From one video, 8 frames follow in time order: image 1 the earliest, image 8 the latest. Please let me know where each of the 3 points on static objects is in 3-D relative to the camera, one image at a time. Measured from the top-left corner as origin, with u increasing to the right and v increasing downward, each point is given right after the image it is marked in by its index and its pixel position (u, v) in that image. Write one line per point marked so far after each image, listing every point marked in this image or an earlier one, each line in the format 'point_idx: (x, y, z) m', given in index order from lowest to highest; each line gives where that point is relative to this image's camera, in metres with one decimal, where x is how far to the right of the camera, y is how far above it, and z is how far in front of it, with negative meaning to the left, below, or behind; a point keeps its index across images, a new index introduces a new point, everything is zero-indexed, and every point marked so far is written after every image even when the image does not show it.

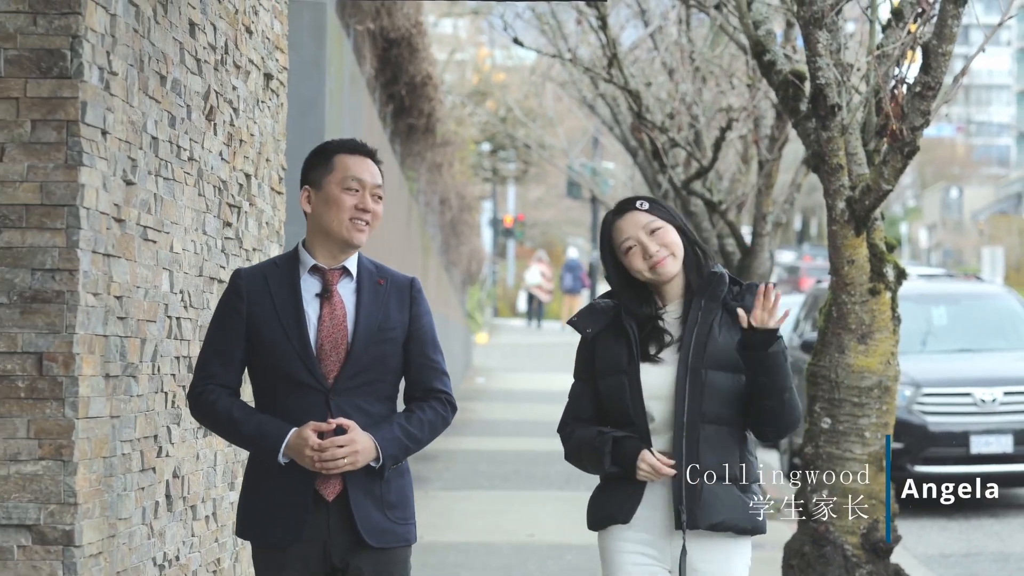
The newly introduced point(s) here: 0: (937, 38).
0: (+2.1, +1.2, +6.6) m
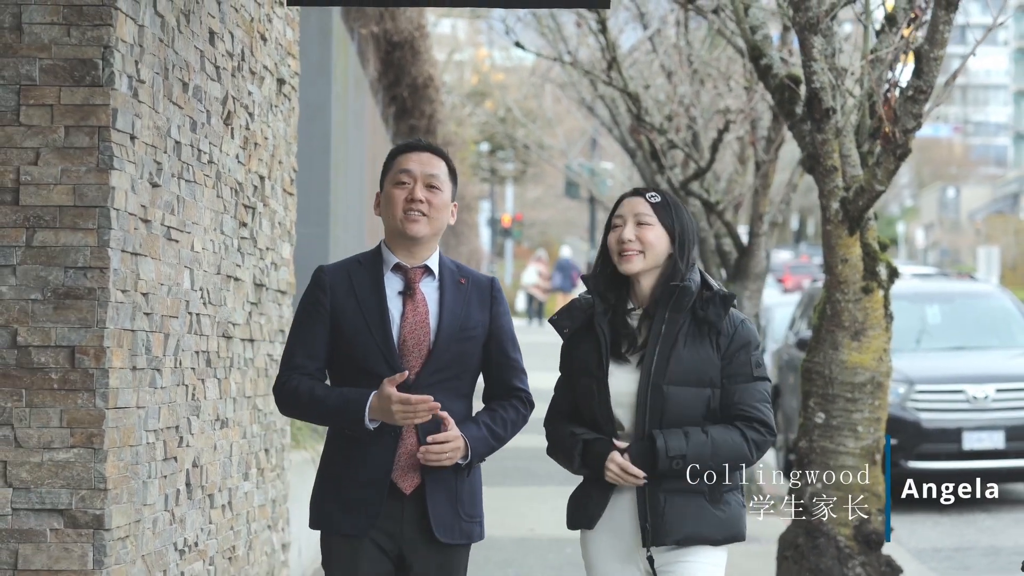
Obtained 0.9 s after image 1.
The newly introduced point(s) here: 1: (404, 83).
0: (+2.1, +1.3, +6.9) m
1: (-1.3, +2.4, +16.2) m
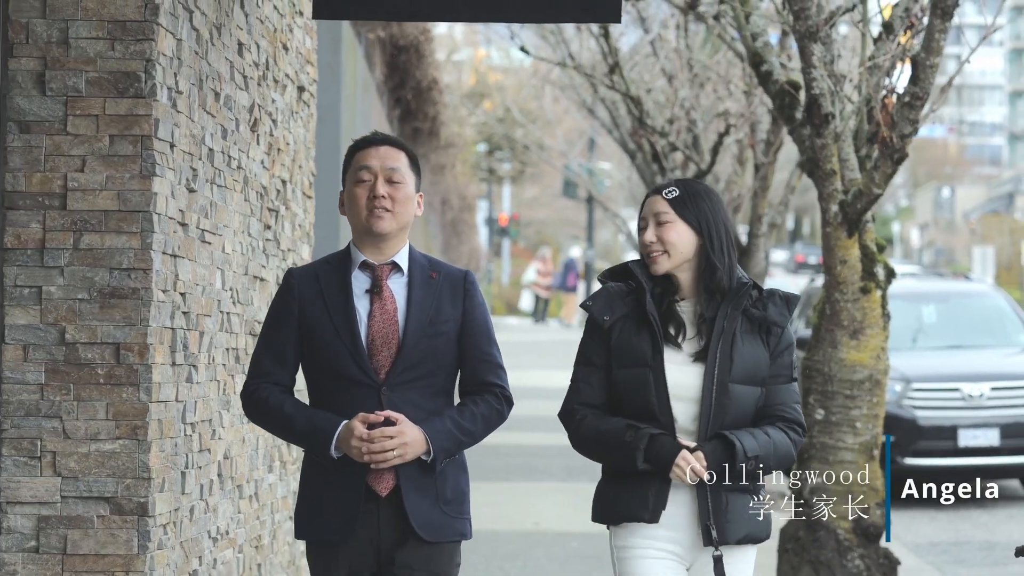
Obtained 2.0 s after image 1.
0: (+2.2, +1.3, +7.1) m
1: (-1.2, +2.4, +16.4) m
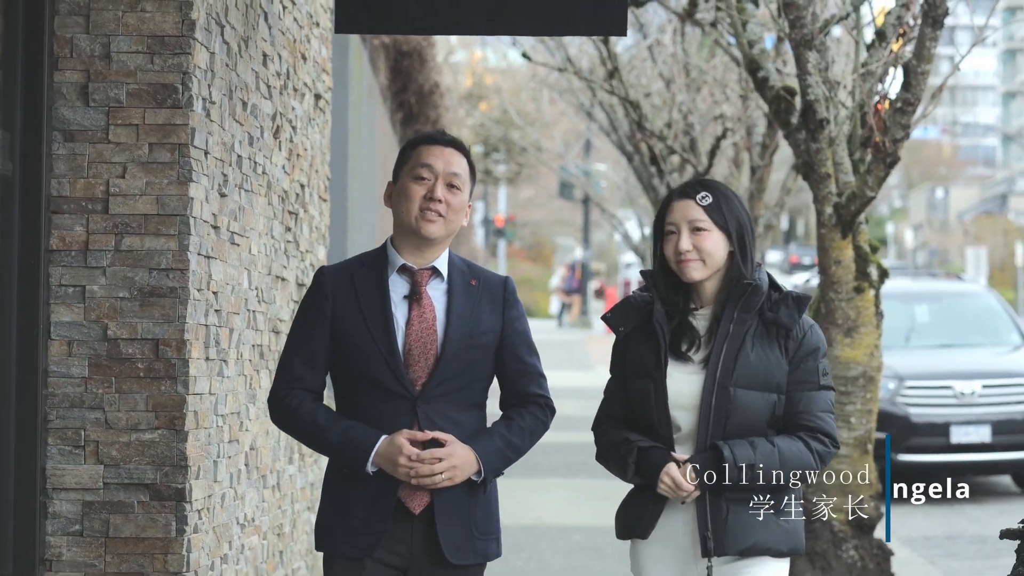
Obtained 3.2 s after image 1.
0: (+2.2, +1.3, +7.5) m
1: (-1.2, +2.4, +16.7) m
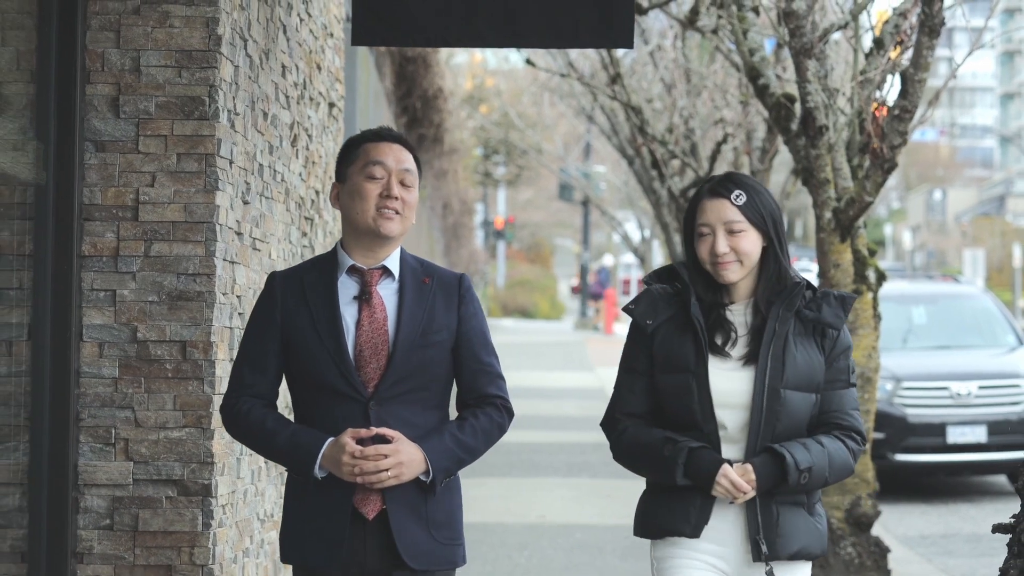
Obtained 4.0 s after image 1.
0: (+2.3, +1.2, +7.7) m
1: (-1.2, +2.4, +16.9) m
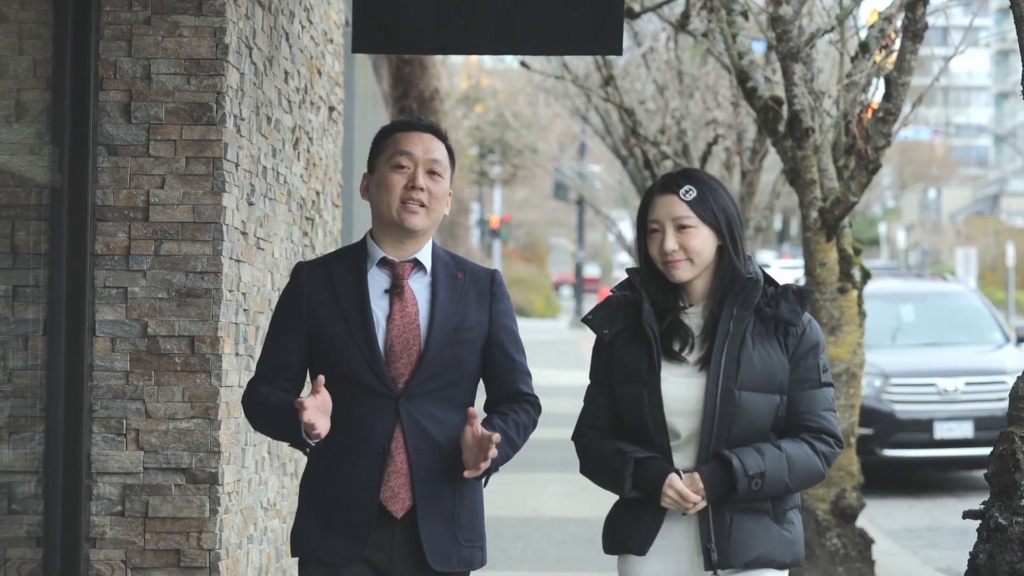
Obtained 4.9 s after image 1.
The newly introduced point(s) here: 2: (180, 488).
0: (+2.2, +1.2, +7.9) m
1: (-1.3, +2.4, +17.2) m
2: (-1.3, -0.8, +5.5) m
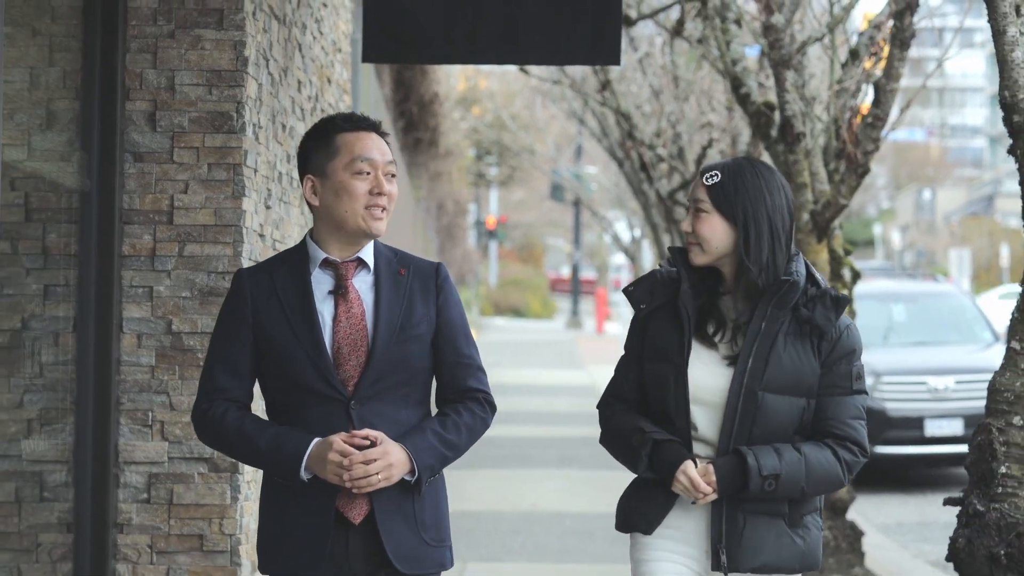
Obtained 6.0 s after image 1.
0: (+2.2, +1.3, +8.3) m
1: (-1.3, +2.4, +17.5) m
2: (-1.3, -0.8, +5.8) m
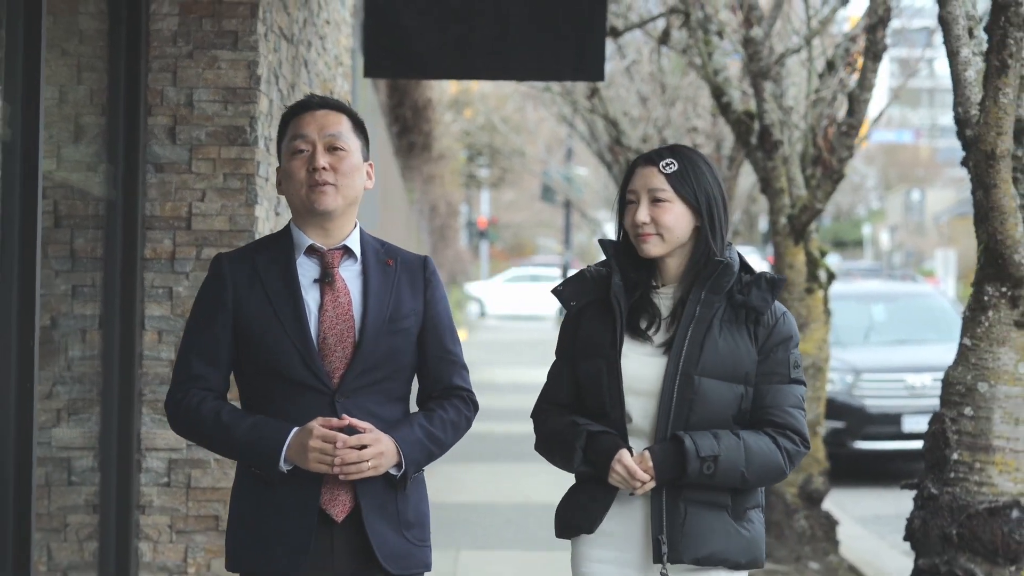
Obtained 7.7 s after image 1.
0: (+2.2, +1.2, +8.8) m
1: (-1.4, +2.4, +18.0) m
2: (-1.4, -0.8, +6.3) m
